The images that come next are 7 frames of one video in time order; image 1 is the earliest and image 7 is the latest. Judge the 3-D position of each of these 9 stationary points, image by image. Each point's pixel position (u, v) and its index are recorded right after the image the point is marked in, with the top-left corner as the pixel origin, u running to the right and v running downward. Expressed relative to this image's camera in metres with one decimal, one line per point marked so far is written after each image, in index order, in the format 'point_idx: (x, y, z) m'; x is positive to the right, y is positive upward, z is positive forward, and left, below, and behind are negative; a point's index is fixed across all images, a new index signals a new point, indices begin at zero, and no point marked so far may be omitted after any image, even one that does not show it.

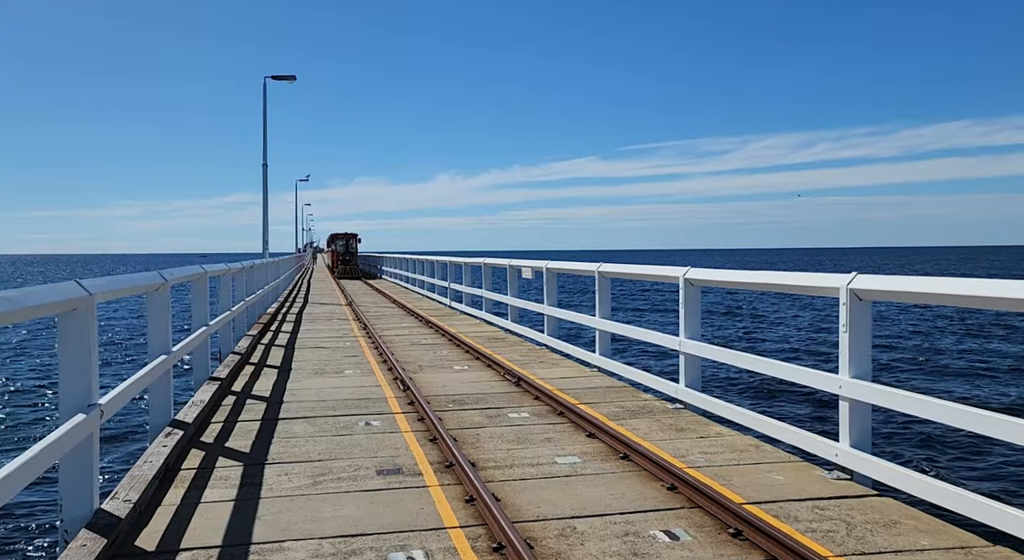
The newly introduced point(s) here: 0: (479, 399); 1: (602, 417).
0: (-0.4, -1.4, +9.9) m
1: (+0.9, -1.4, +8.7) m
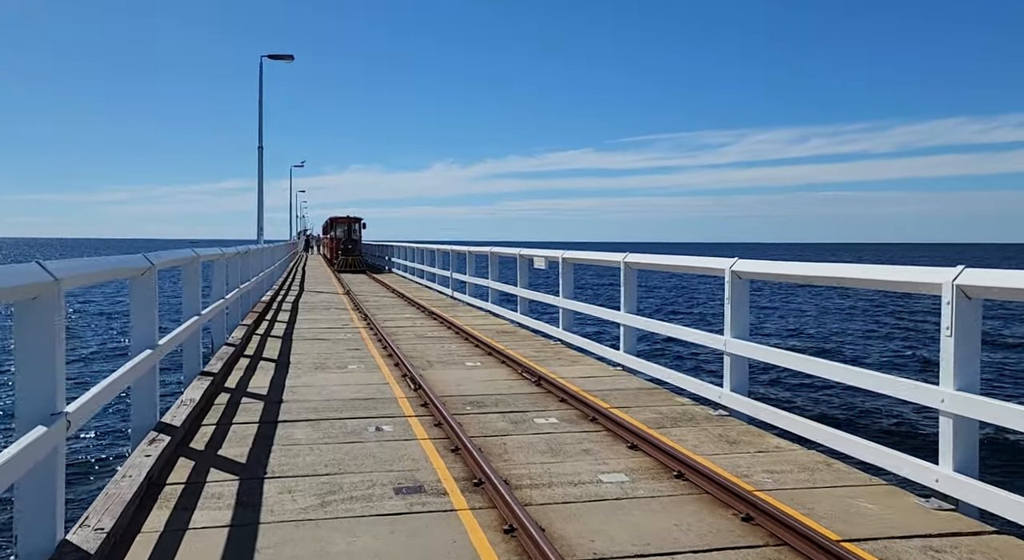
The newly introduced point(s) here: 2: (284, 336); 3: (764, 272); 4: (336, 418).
0: (-0.1, -1.2, +8.9) m
1: (+1.2, -1.3, +7.8) m
2: (-3.7, -0.9, +14.3) m
3: (+2.3, +0.1, +8.0) m
4: (-1.6, -1.3, +8.0) m
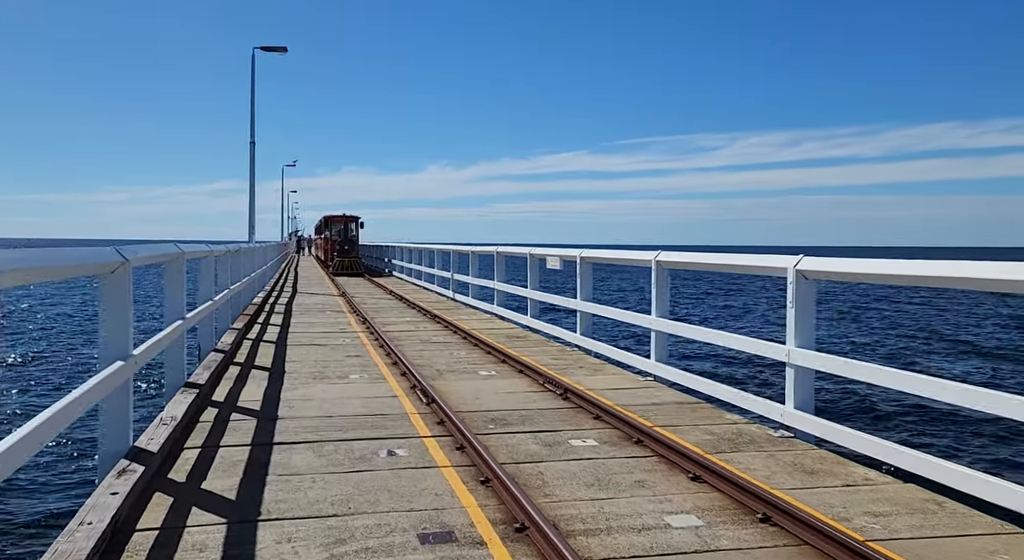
0: (+0.1, -1.3, +7.8) m
1: (+1.4, -1.3, +6.7) m
2: (-3.5, -0.9, +13.2) m
3: (+2.5, +0.1, +6.9) m
4: (-1.4, -1.3, +6.9) m
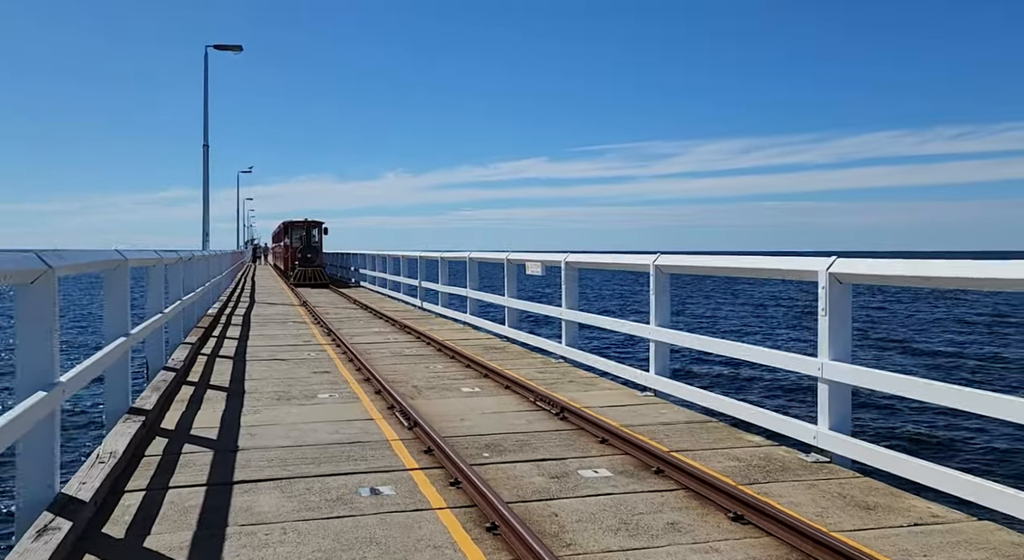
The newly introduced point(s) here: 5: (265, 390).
0: (+0.1, -1.3, +6.9) m
1: (+1.4, -1.3, +5.8) m
2: (-3.8, -1.1, +12.1) m
3: (+2.5, 0.0, +6.1) m
4: (-1.3, -1.3, +5.9) m
5: (-2.7, -1.2, +9.4) m
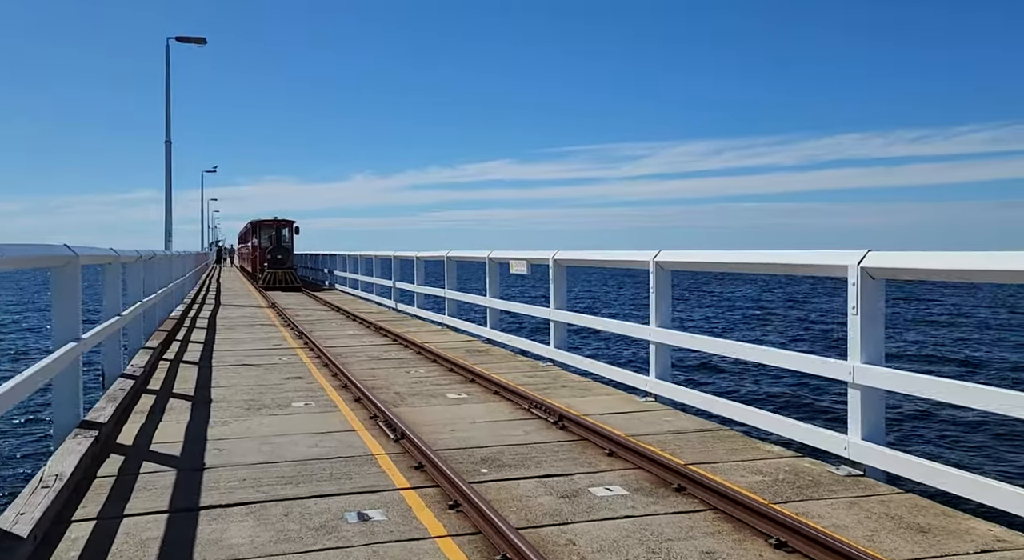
0: (+0.1, -1.3, +6.3) m
1: (+1.5, -1.3, +5.2) m
2: (-4.0, -1.1, +11.3) m
3: (+2.6, +0.1, +5.5) m
4: (-1.3, -1.3, +5.2) m
5: (-2.8, -1.2, +8.6) m
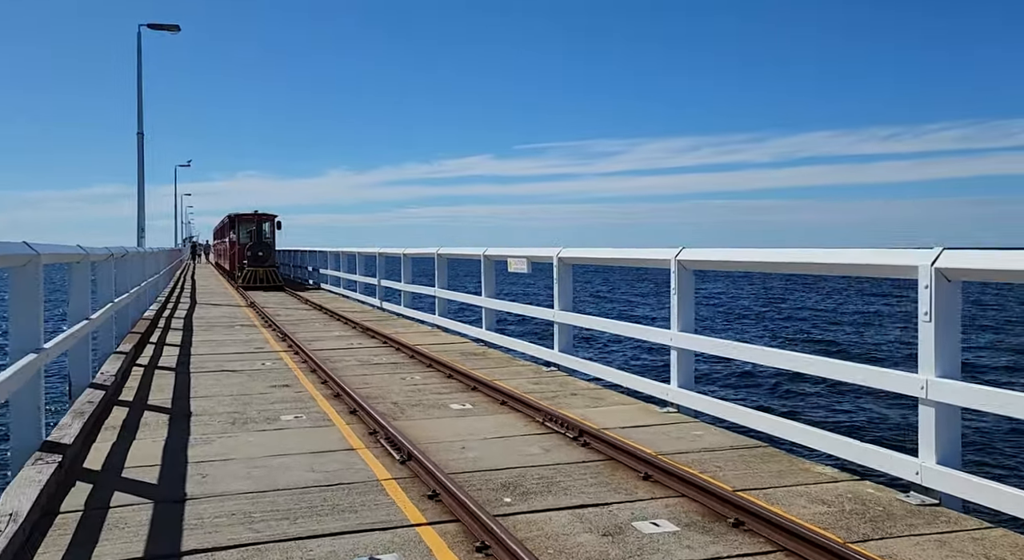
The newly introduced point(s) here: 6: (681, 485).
0: (+0.2, -1.3, +5.5) m
1: (+1.7, -1.3, +4.5) m
2: (-4.0, -1.1, +10.4) m
3: (+2.7, +0.1, +4.9) m
4: (-1.1, -1.3, +4.4) m
5: (-2.7, -1.2, +7.8) m
6: (+1.0, -1.3, +5.4) m
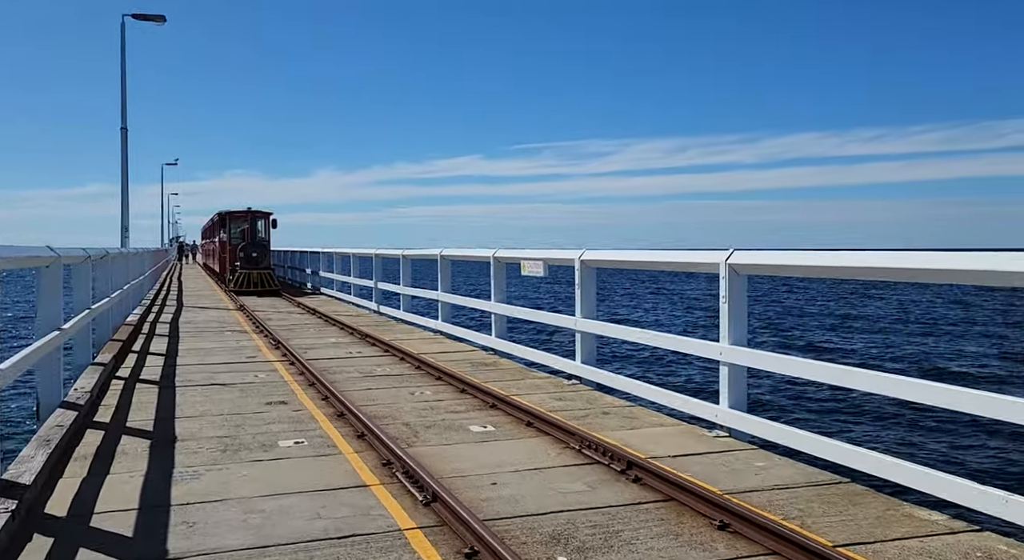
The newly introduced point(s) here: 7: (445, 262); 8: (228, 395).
0: (+0.5, -1.3, +4.6) m
1: (+1.9, -1.4, +3.6) m
2: (-3.8, -1.1, +9.4) m
3: (+3.0, 0.0, +4.0) m
4: (-0.8, -1.4, +3.5) m
5: (-2.4, -1.2, +6.9) m
6: (+1.3, -1.3, +4.5) m
7: (-1.1, +0.3, +15.0) m
8: (-2.8, -1.1, +8.7) m
